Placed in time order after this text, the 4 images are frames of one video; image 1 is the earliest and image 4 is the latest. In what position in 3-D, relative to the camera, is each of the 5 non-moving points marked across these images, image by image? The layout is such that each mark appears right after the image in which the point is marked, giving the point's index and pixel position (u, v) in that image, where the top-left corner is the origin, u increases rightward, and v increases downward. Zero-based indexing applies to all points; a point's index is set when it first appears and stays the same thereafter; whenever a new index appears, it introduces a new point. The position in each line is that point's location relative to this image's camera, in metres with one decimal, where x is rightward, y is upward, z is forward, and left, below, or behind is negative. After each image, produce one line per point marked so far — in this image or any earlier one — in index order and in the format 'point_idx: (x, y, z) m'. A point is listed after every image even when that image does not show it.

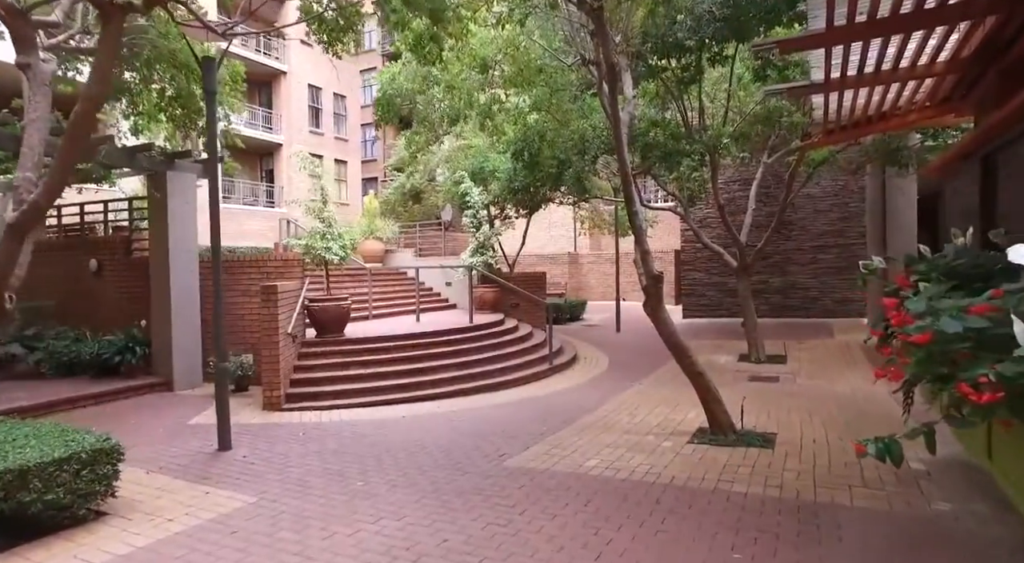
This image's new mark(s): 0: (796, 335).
0: (+6.0, -1.1, +13.0) m
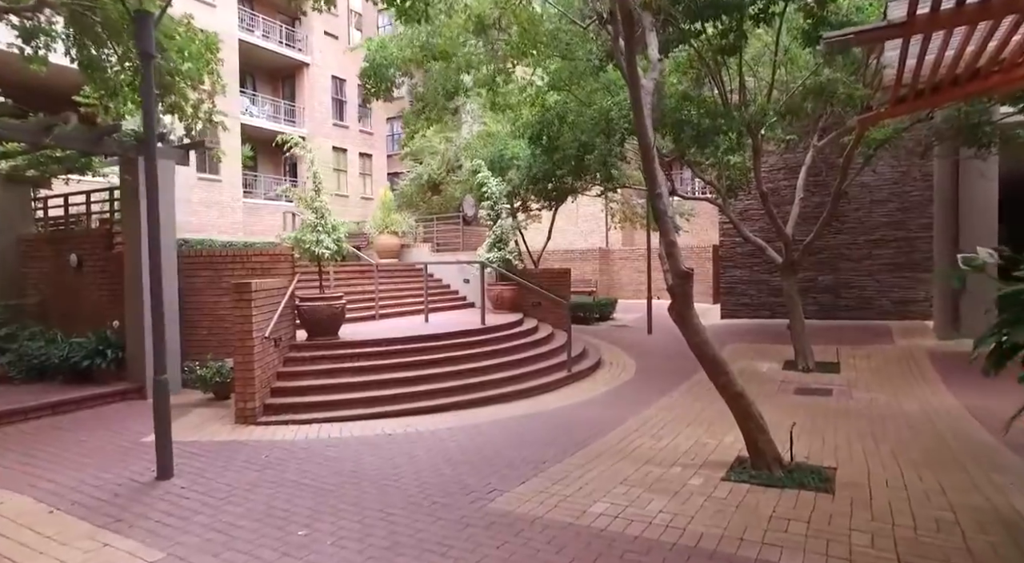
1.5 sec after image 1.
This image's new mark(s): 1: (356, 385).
0: (+6.3, -1.1, +11.5) m
1: (-2.0, -1.3, +7.8) m
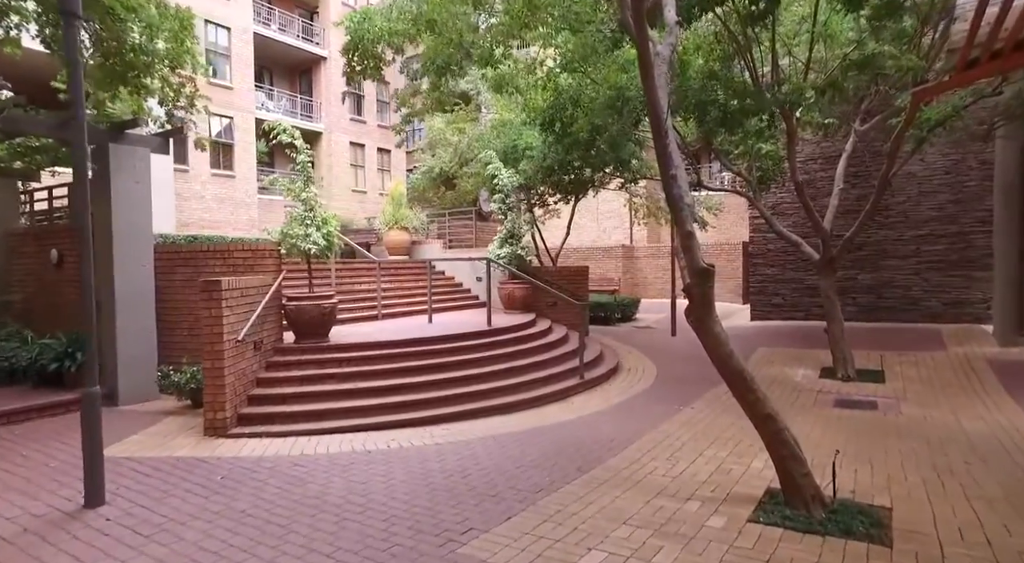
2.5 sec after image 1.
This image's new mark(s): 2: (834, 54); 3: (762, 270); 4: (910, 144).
0: (+6.5, -1.1, +10.5) m
1: (-1.9, -1.3, +7.1) m
2: (+4.7, +3.4, +9.1) m
3: (+6.1, +0.3, +14.9) m
4: (+6.1, +2.1, +9.4) m
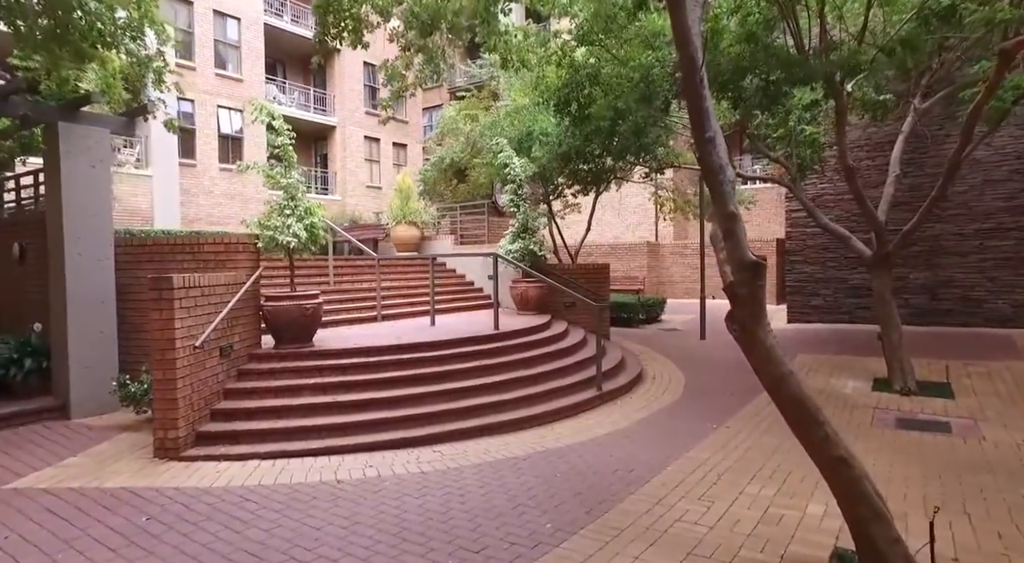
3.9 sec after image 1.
0: (+6.7, -1.1, +9.2) m
1: (-1.9, -1.3, +6.2) m
2: (+4.8, +3.4, +7.9) m
3: (+6.4, +0.3, +13.6) m
4: (+6.2, +2.1, +8.1) m
